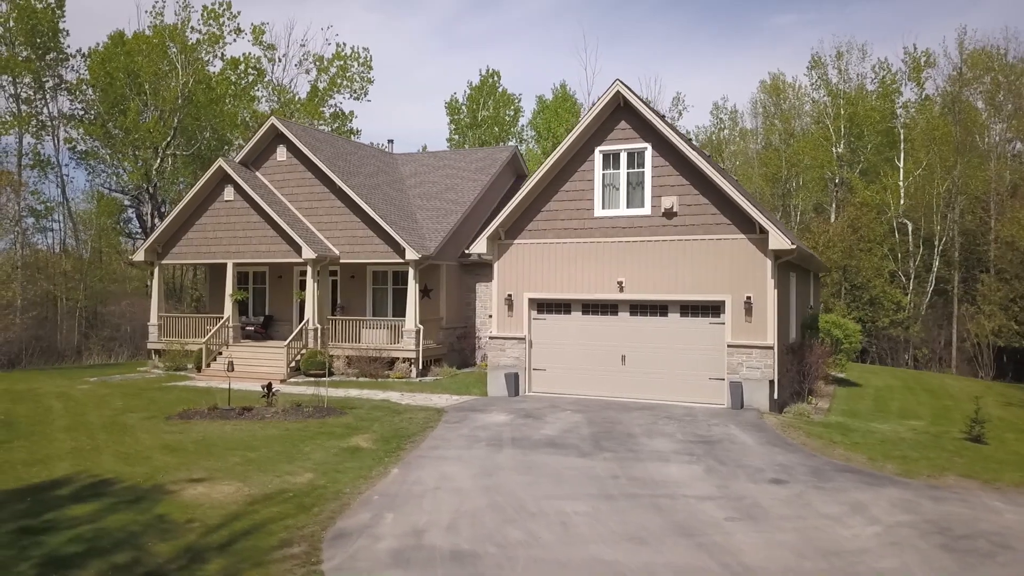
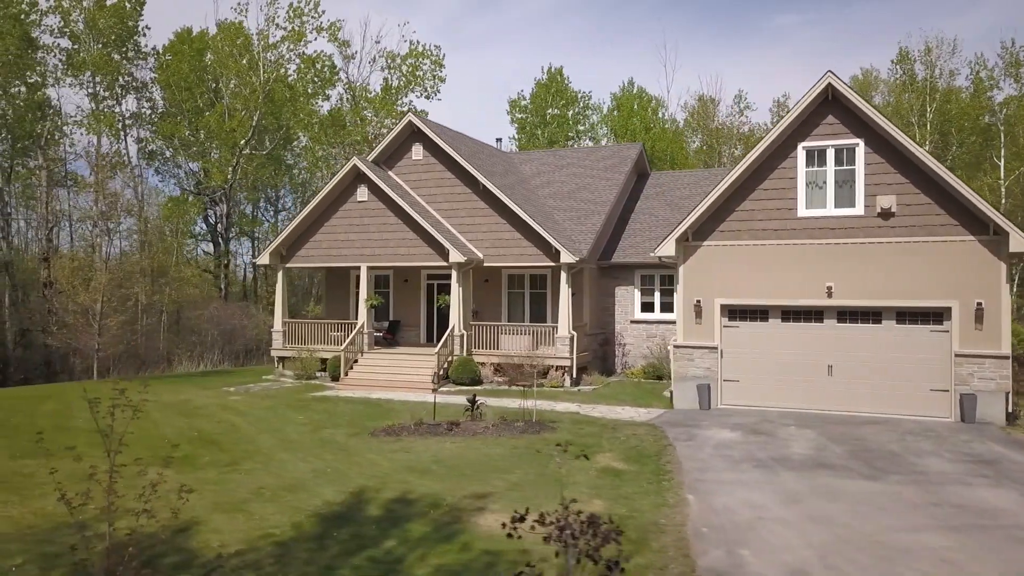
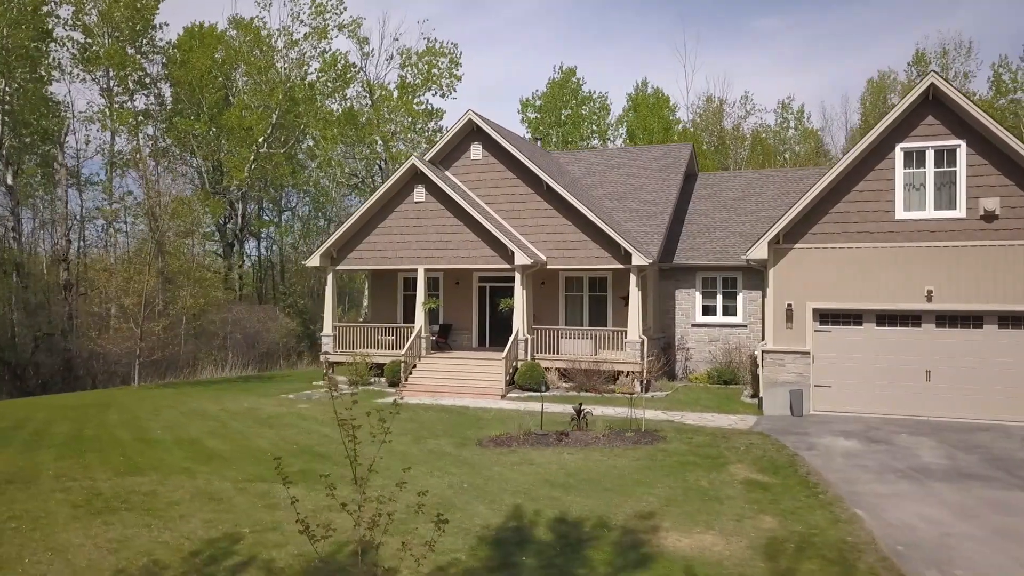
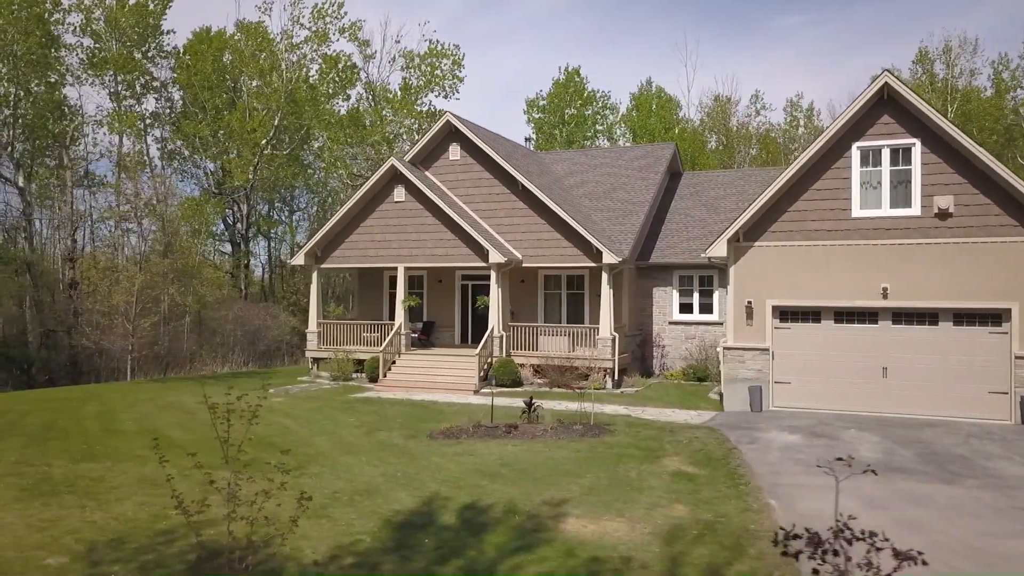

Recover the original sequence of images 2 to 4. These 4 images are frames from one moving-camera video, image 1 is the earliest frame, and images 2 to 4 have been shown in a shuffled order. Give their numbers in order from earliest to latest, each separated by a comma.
2, 4, 3
